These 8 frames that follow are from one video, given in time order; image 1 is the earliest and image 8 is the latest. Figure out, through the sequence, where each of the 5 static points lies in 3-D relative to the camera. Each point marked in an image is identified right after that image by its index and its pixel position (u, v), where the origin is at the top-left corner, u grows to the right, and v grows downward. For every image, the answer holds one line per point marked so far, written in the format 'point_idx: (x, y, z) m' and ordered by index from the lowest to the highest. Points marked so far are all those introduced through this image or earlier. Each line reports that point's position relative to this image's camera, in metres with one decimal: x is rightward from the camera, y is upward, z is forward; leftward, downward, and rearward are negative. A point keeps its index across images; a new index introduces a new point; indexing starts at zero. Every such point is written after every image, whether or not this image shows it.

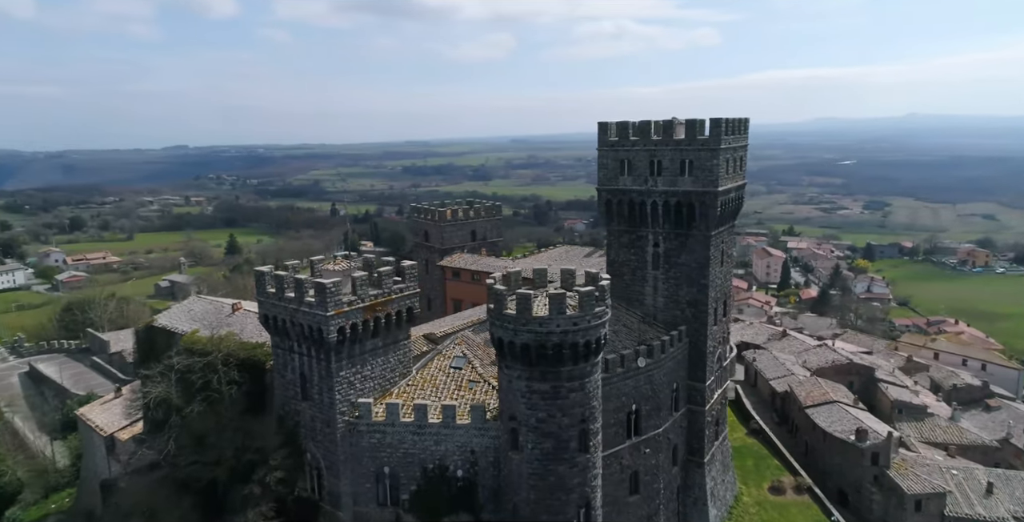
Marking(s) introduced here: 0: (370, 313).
0: (-4.0, -1.5, +19.7) m
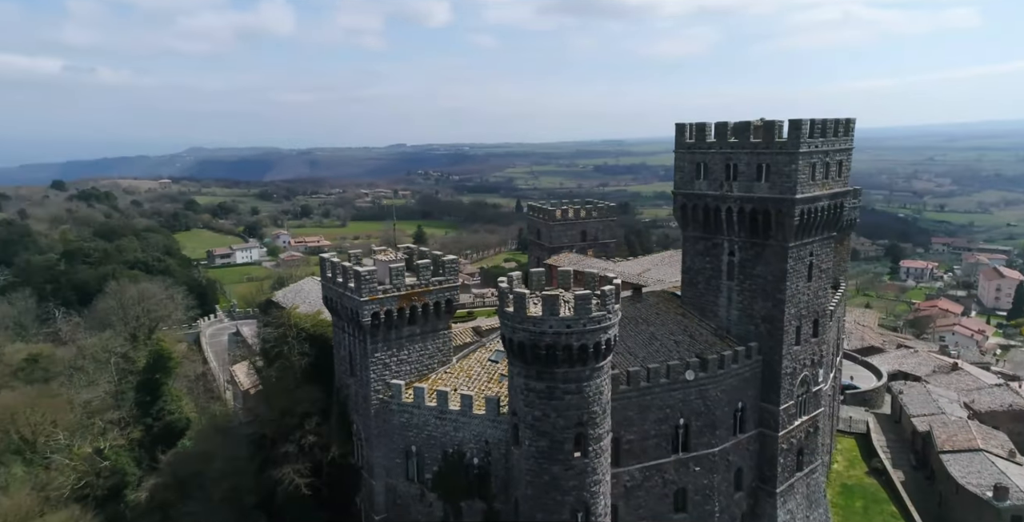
0: (-3.3, -1.3, +21.7) m
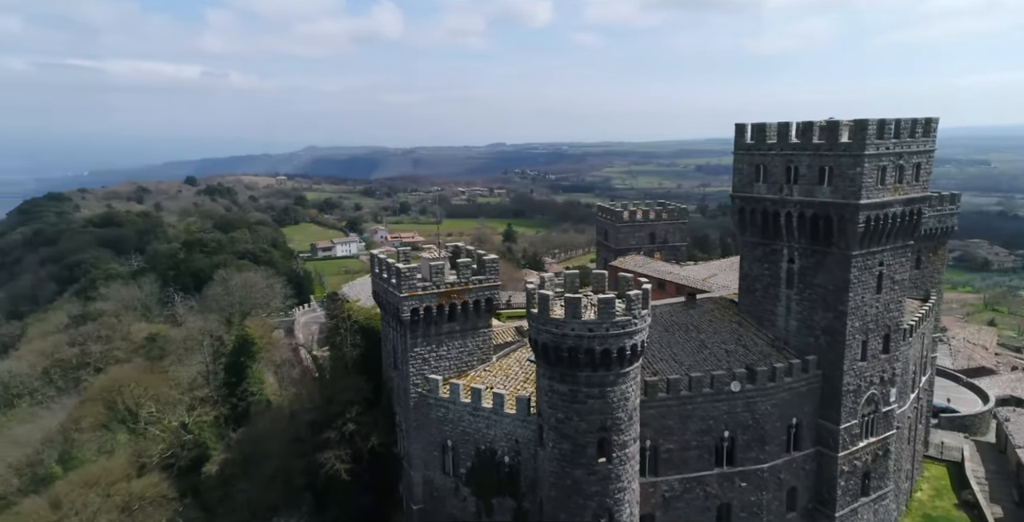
0: (-2.2, -1.2, +22.1) m
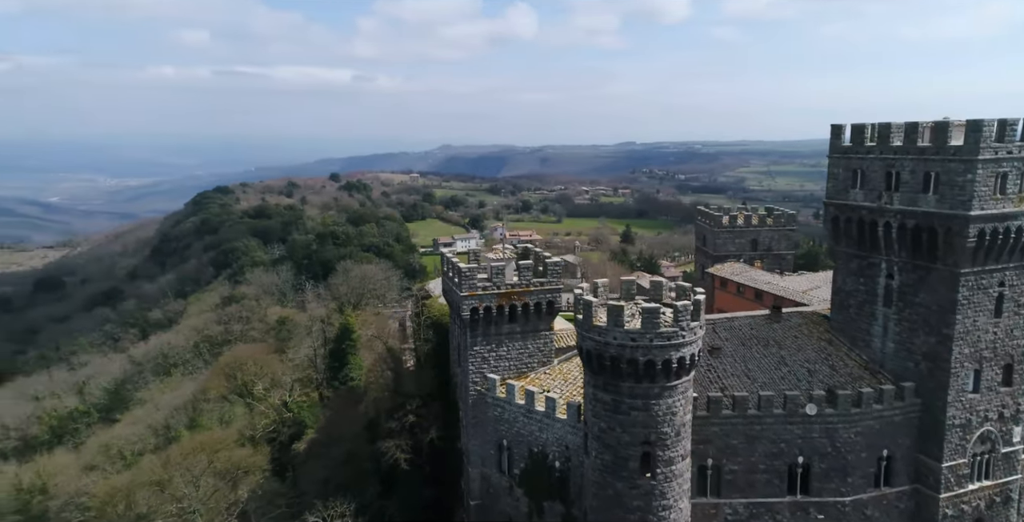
0: (-0.2, -1.2, +22.2) m
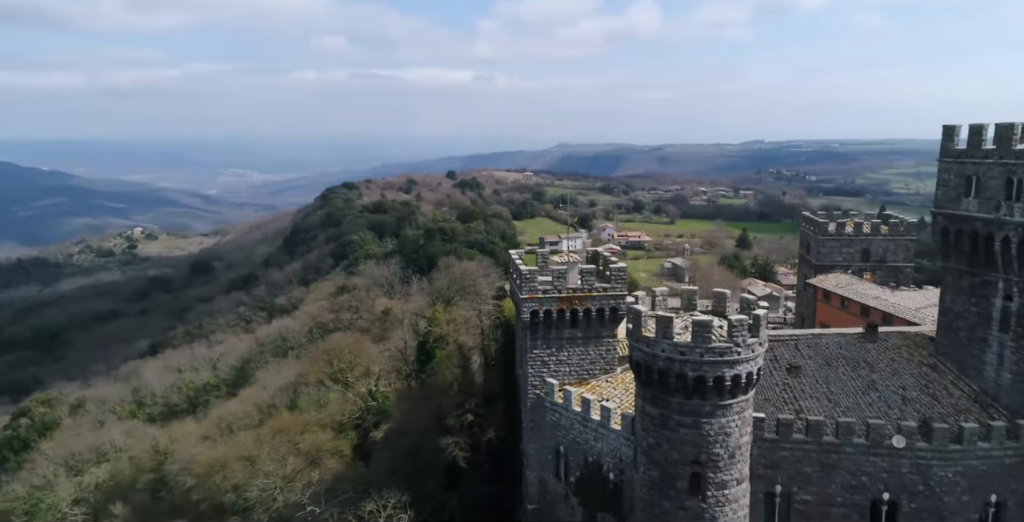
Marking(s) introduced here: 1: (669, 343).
0: (+1.7, -1.3, +21.6) m
1: (+3.7, -1.9, +16.3) m
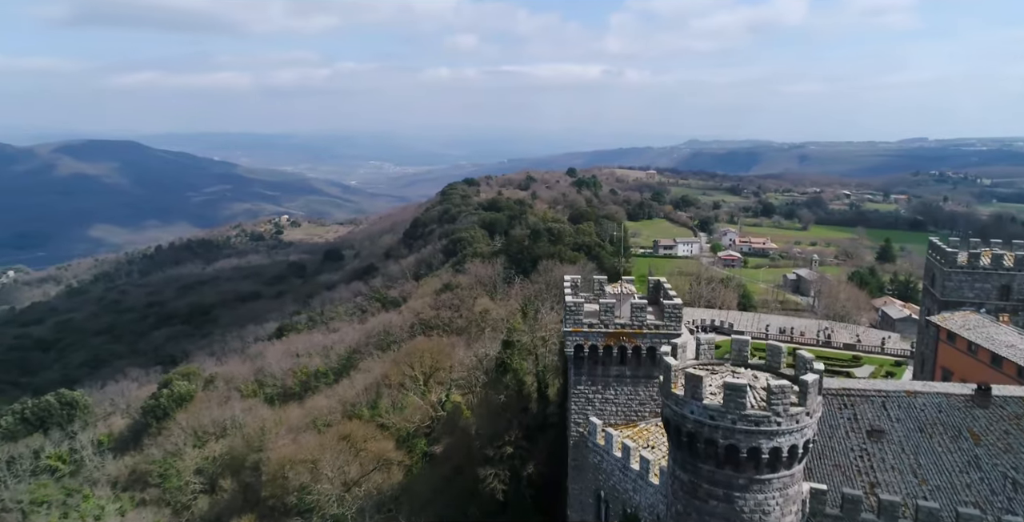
0: (+2.9, -2.2, +19.9) m
1: (+3.8, -3.0, +14.3) m
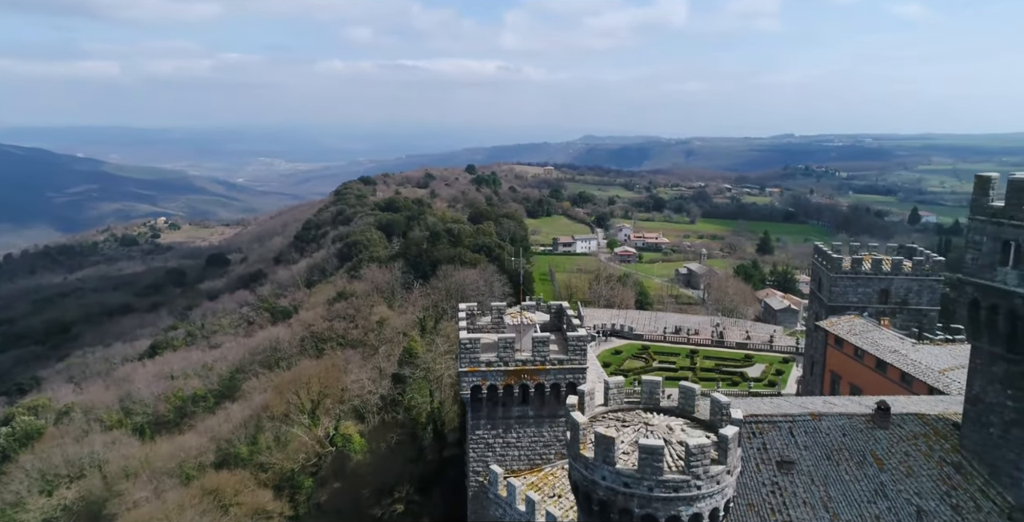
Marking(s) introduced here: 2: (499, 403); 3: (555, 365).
0: (+0.1, -3.0, +18.0) m
1: (+1.8, -3.8, +12.6) m
2: (-0.4, -3.7, +18.3) m
3: (+1.2, -2.7, +18.0) m
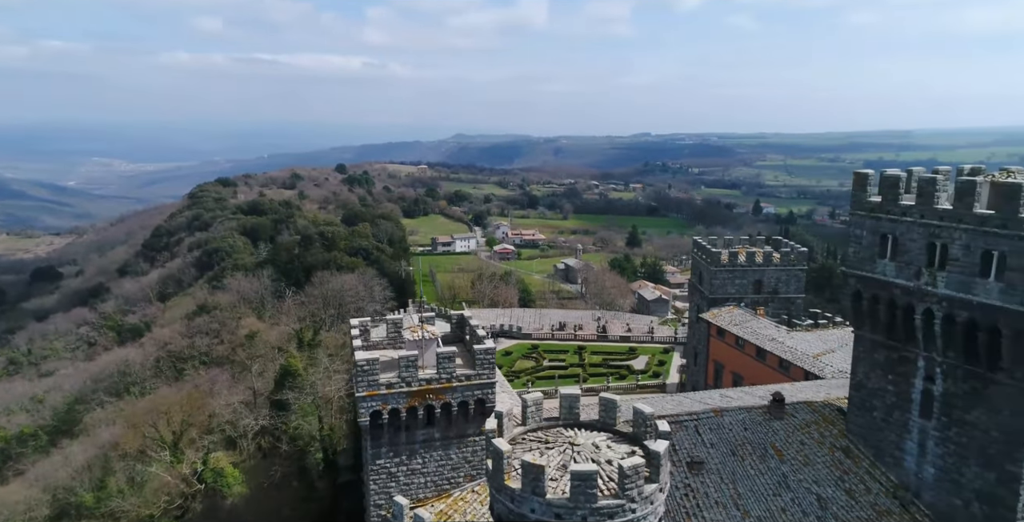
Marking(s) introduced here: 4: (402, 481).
0: (-2.2, -3.2, +16.4) m
1: (+0.5, -3.9, +11.4) m
2: (-2.7, -3.9, +16.6) m
3: (-1.2, -2.8, +16.6) m
4: (-2.7, -5.3, +16.9) m
